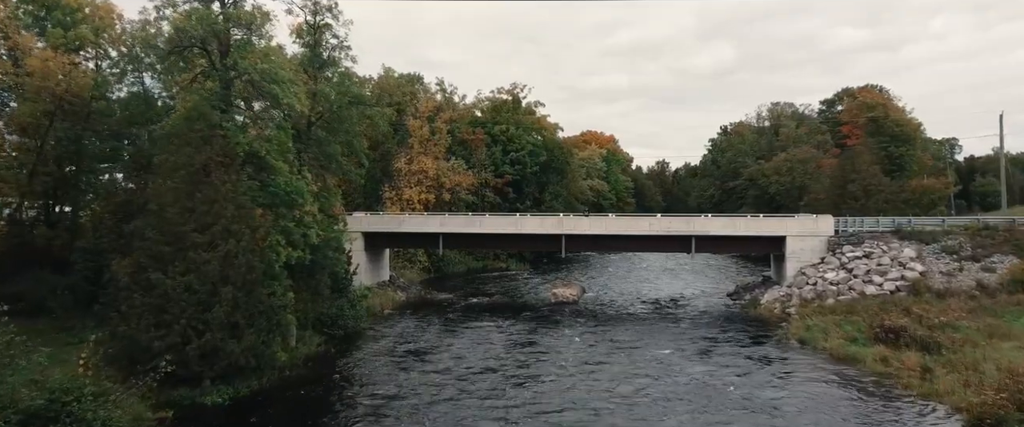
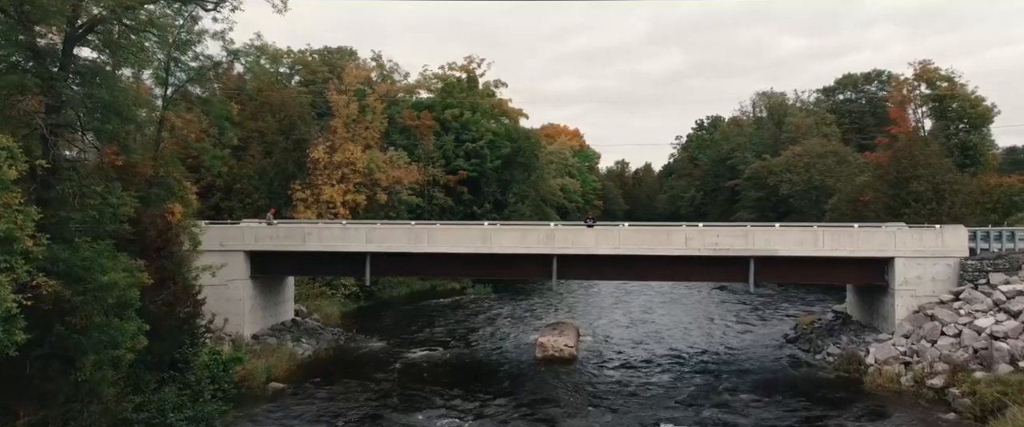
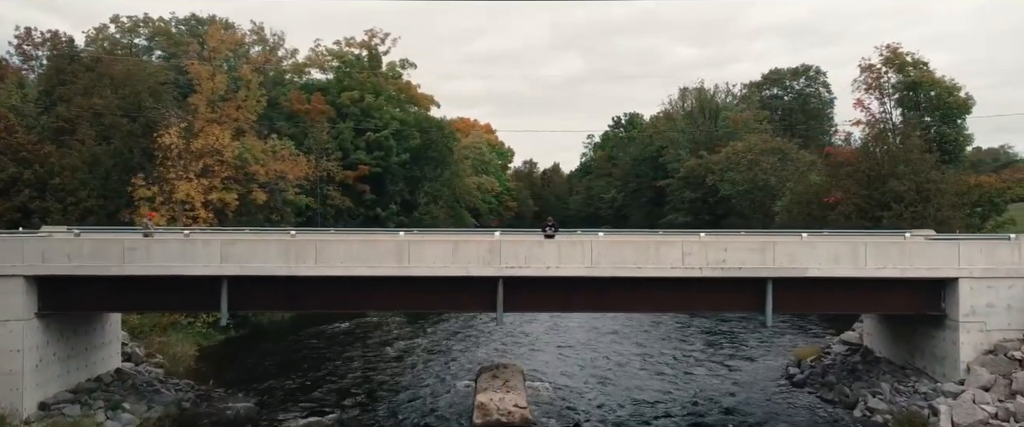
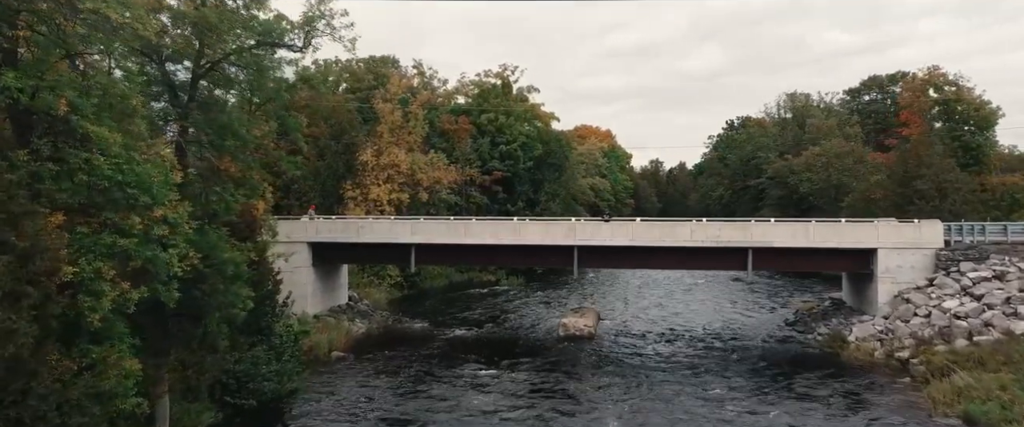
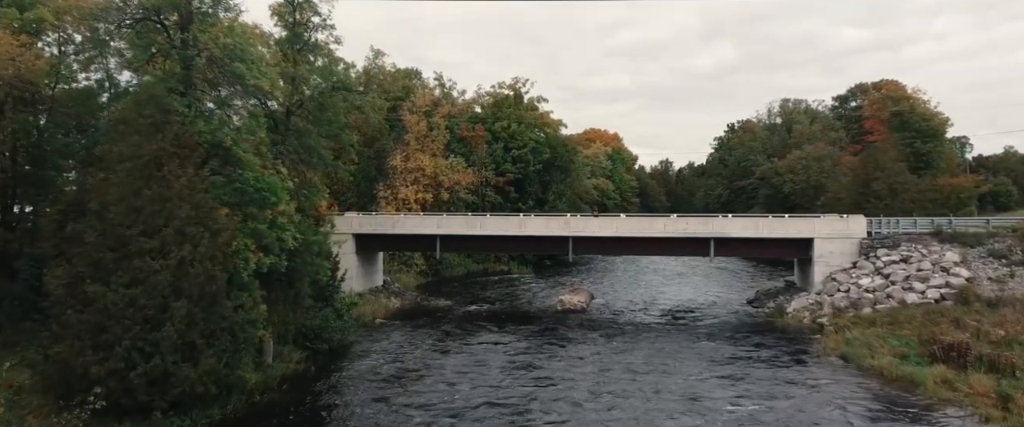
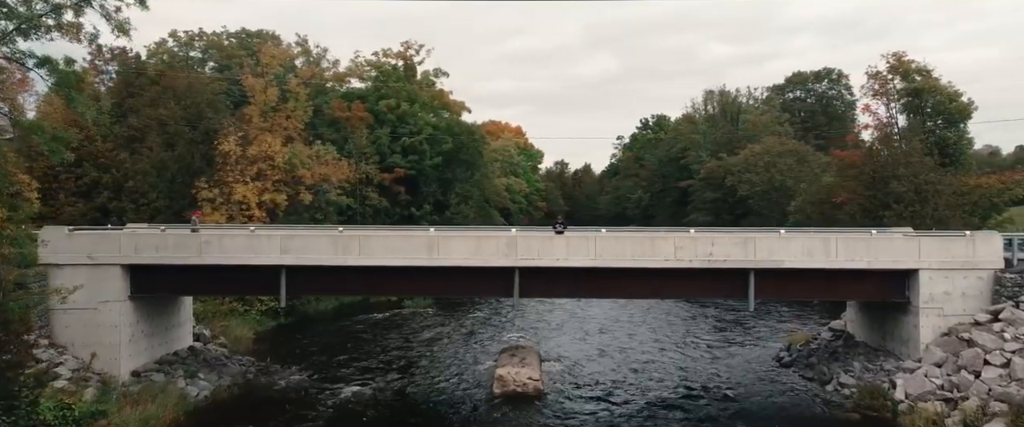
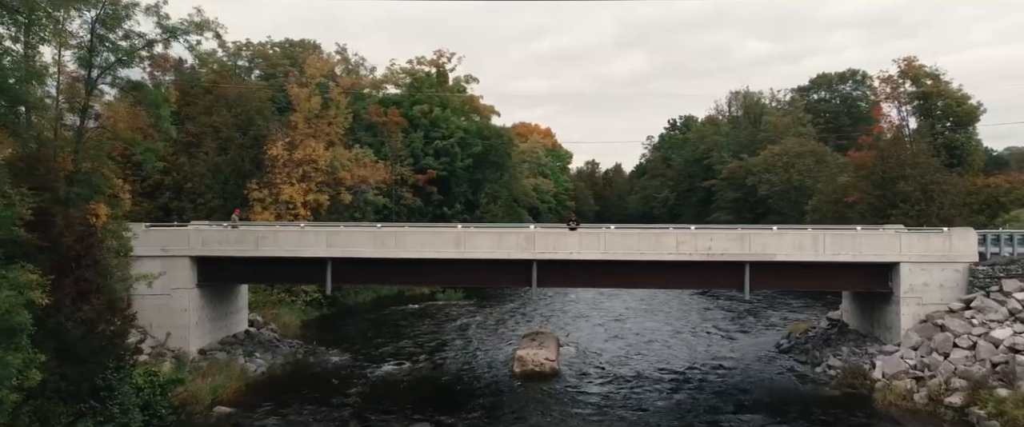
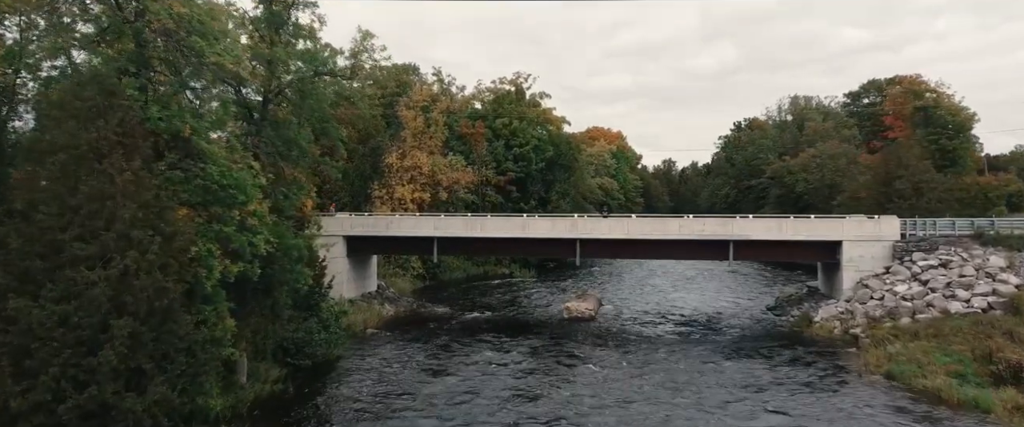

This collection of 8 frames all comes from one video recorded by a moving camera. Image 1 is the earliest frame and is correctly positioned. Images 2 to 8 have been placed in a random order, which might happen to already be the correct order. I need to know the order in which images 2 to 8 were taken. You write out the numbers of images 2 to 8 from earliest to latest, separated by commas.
5, 8, 4, 2, 7, 6, 3
